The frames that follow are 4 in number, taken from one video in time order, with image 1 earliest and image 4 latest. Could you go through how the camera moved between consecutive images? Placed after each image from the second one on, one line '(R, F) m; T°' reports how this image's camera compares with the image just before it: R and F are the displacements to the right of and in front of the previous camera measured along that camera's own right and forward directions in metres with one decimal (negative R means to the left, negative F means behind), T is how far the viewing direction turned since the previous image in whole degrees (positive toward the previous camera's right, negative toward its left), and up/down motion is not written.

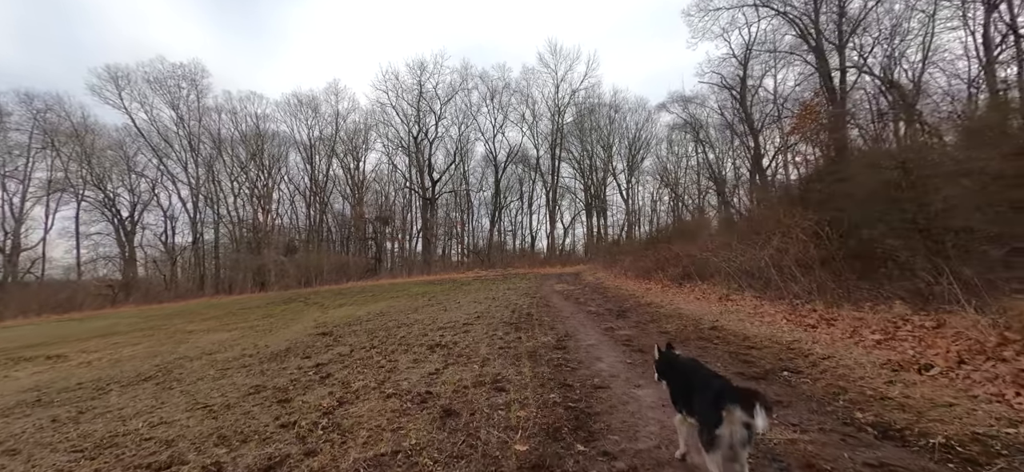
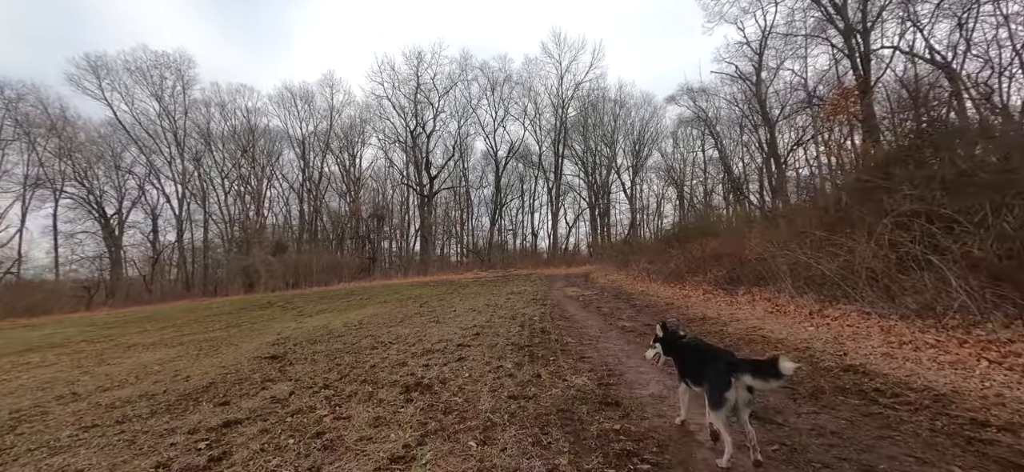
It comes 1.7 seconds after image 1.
(-0.2, +3.2) m; 0°
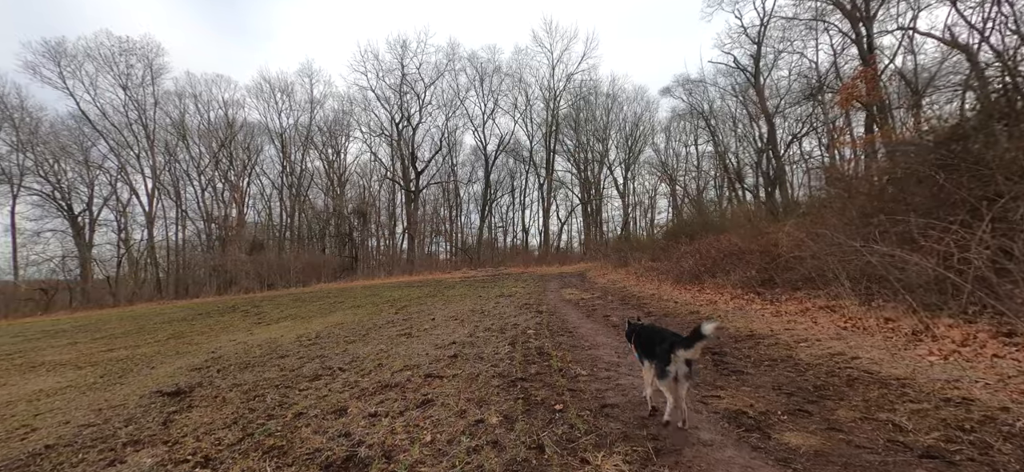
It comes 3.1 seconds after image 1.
(+0.1, +2.5) m; +1°
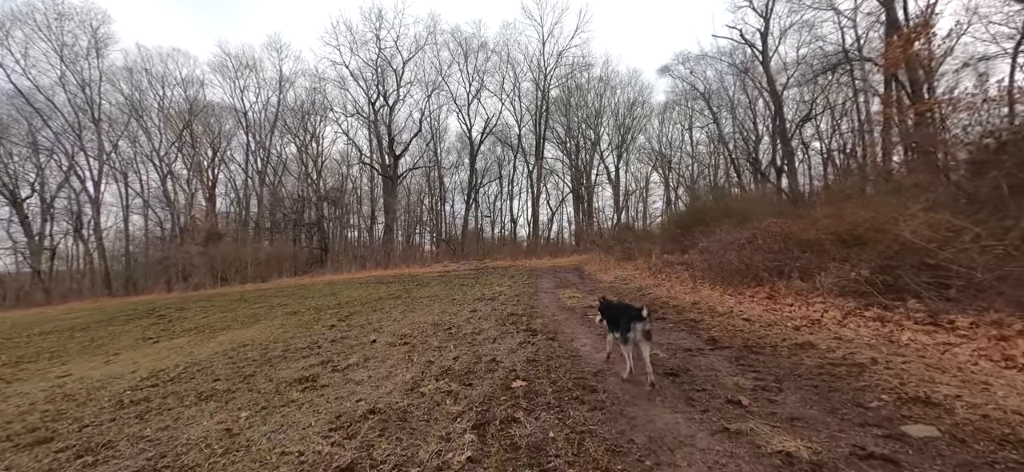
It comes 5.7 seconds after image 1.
(+0.2, +4.6) m; +2°
